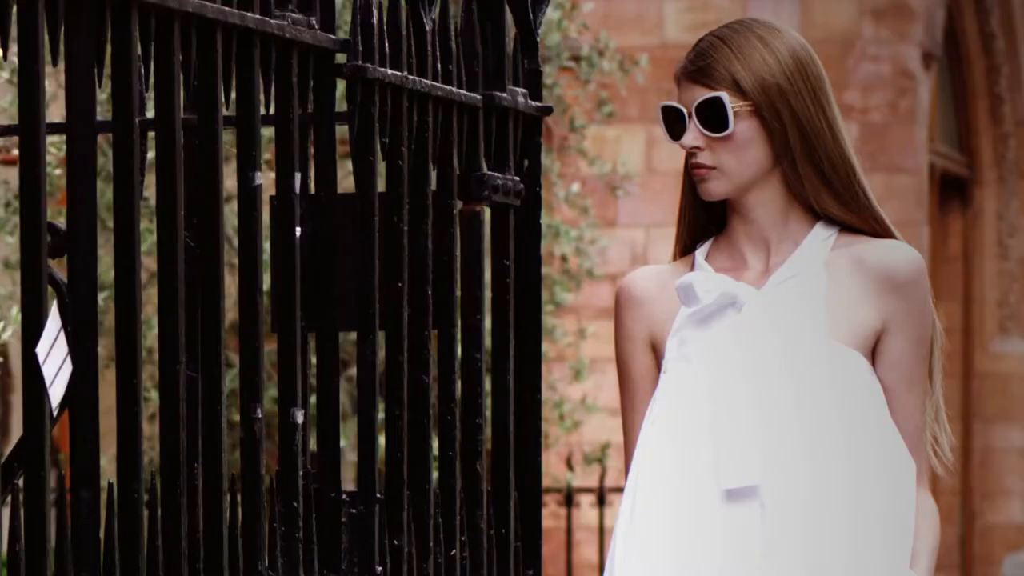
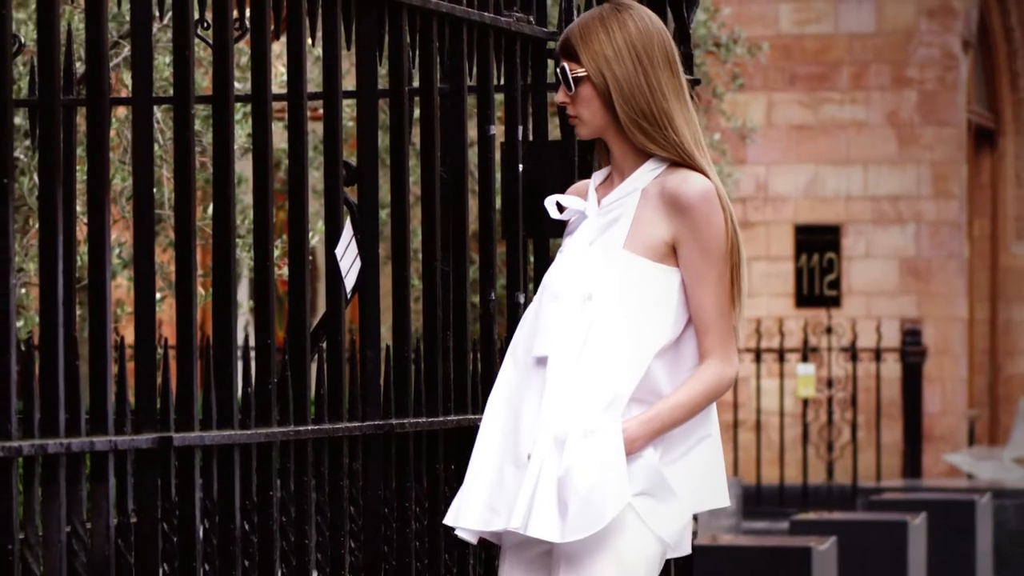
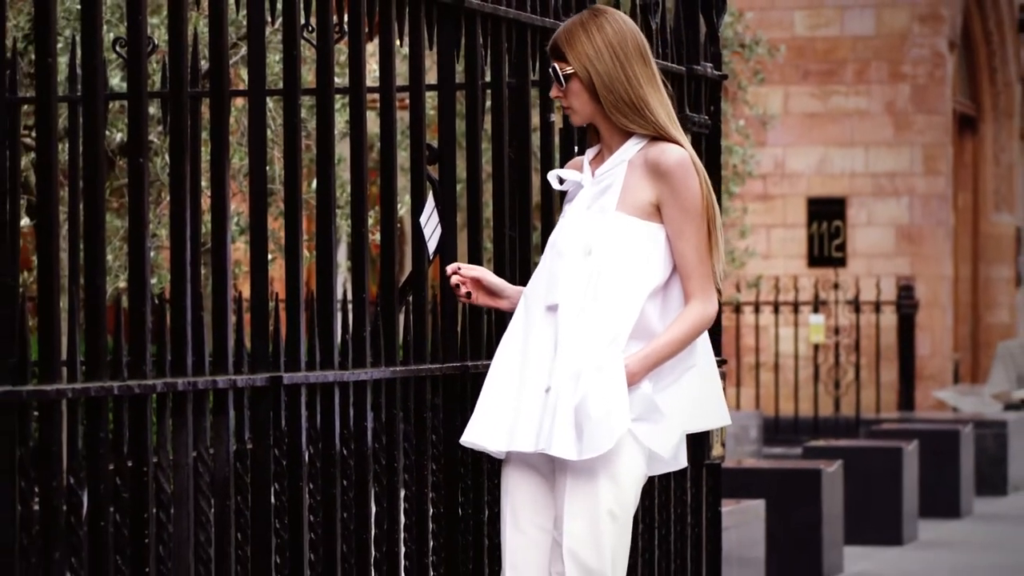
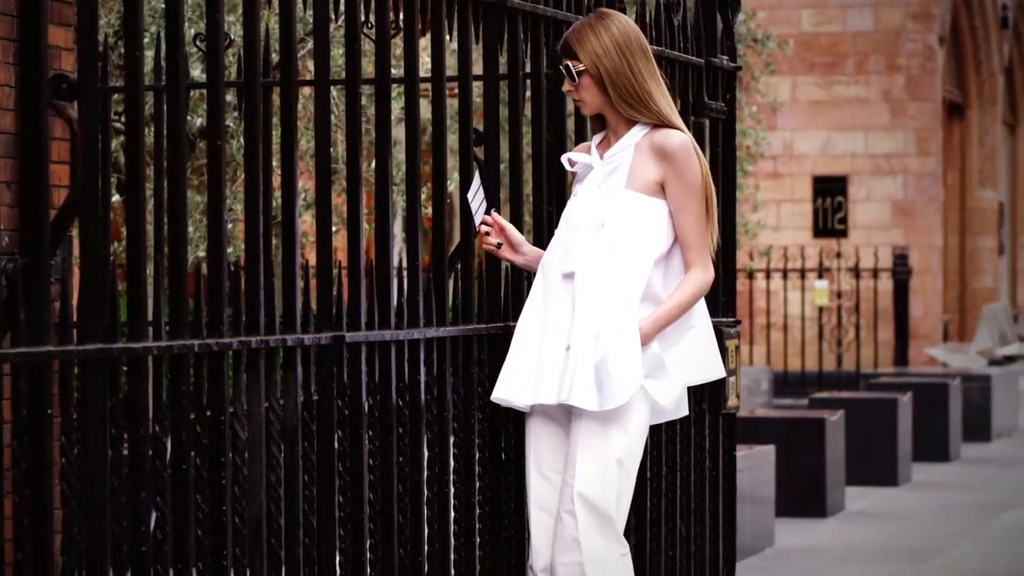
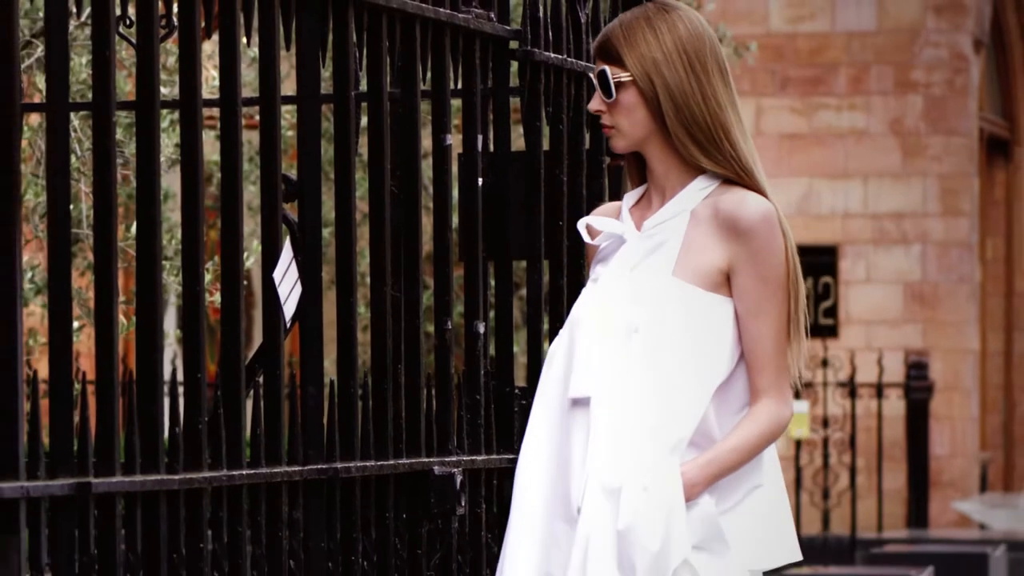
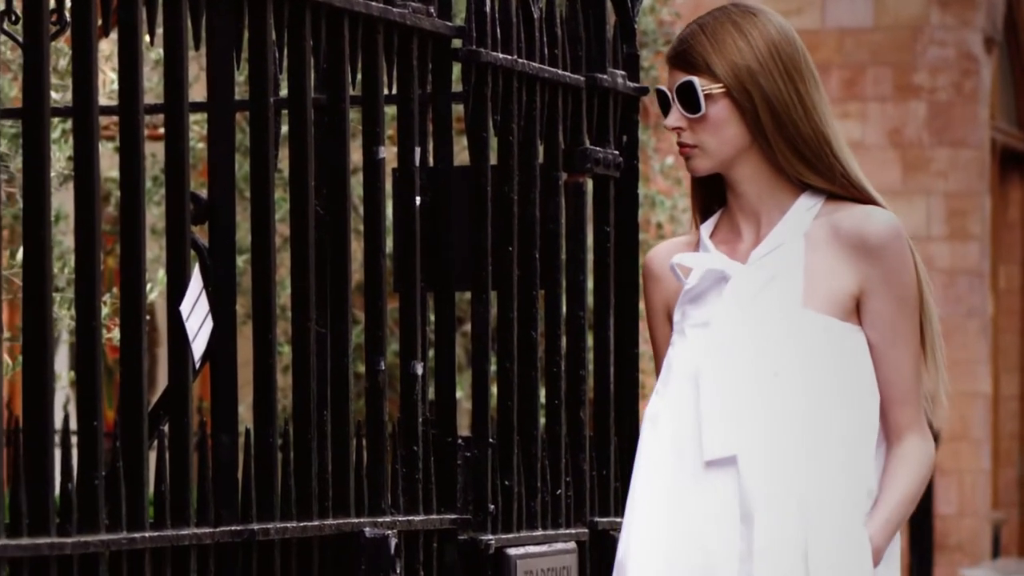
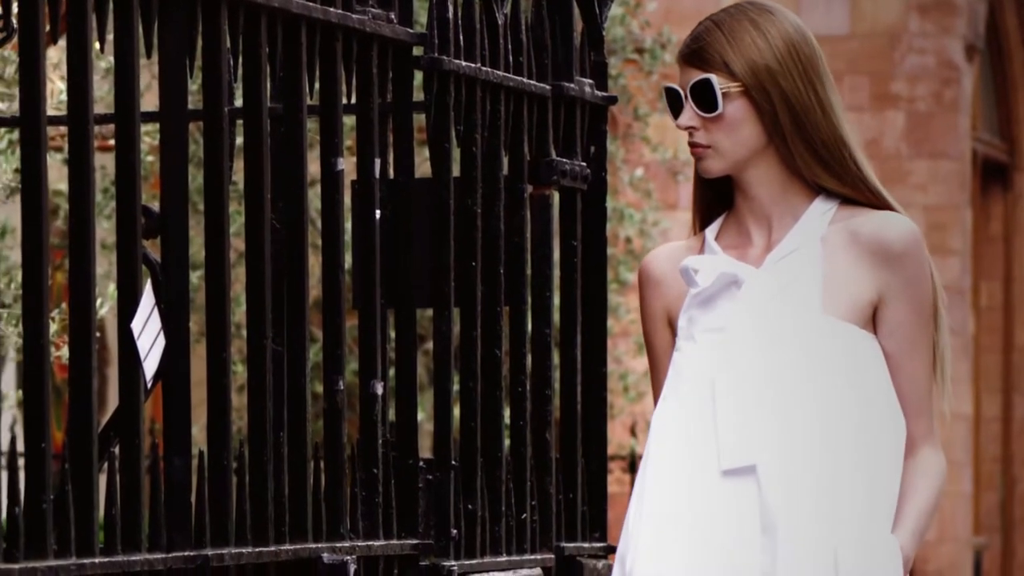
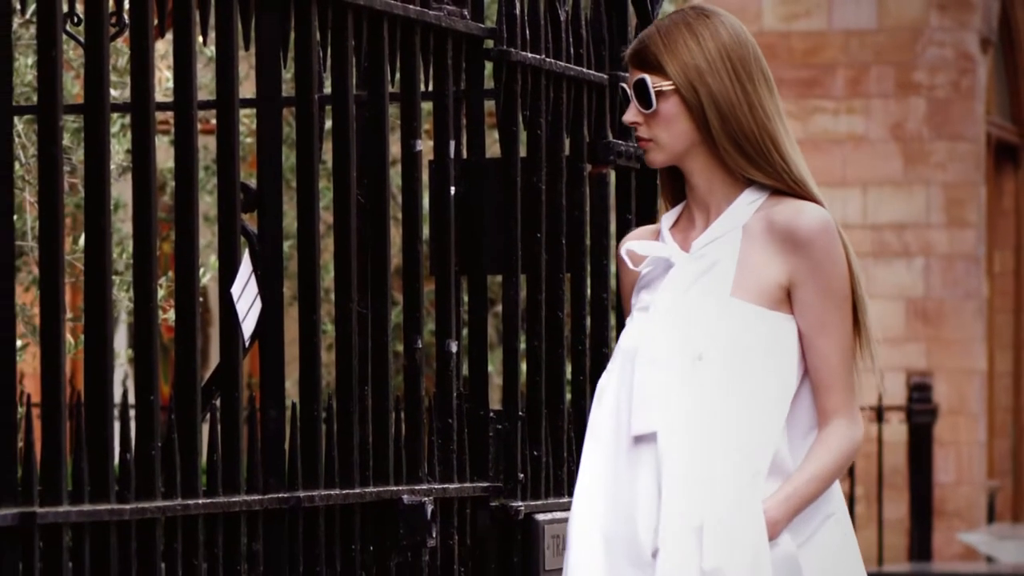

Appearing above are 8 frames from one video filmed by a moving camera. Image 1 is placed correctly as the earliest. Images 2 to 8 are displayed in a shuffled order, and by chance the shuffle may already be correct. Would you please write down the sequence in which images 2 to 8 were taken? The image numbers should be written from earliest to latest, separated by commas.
7, 6, 8, 5, 2, 3, 4
